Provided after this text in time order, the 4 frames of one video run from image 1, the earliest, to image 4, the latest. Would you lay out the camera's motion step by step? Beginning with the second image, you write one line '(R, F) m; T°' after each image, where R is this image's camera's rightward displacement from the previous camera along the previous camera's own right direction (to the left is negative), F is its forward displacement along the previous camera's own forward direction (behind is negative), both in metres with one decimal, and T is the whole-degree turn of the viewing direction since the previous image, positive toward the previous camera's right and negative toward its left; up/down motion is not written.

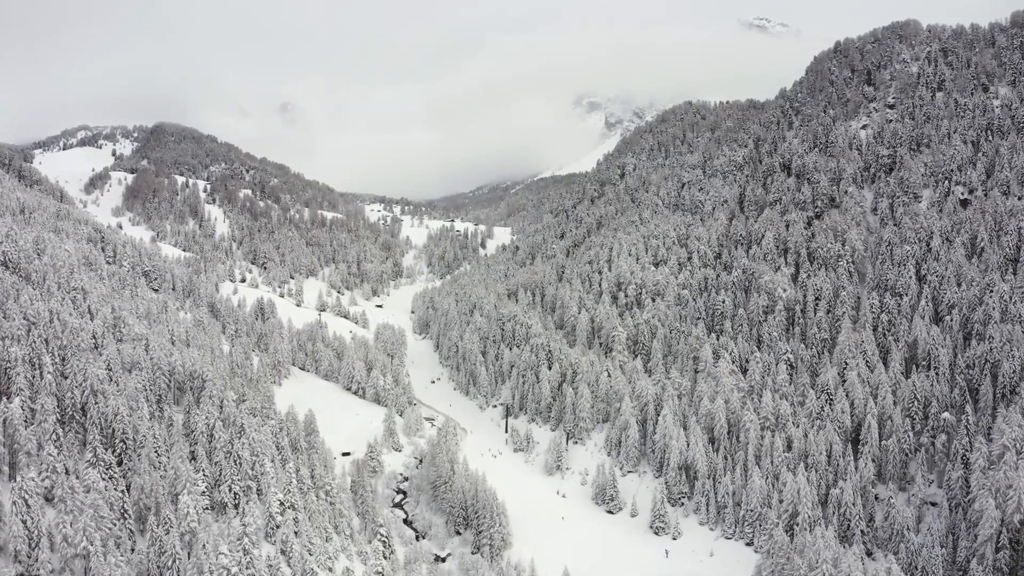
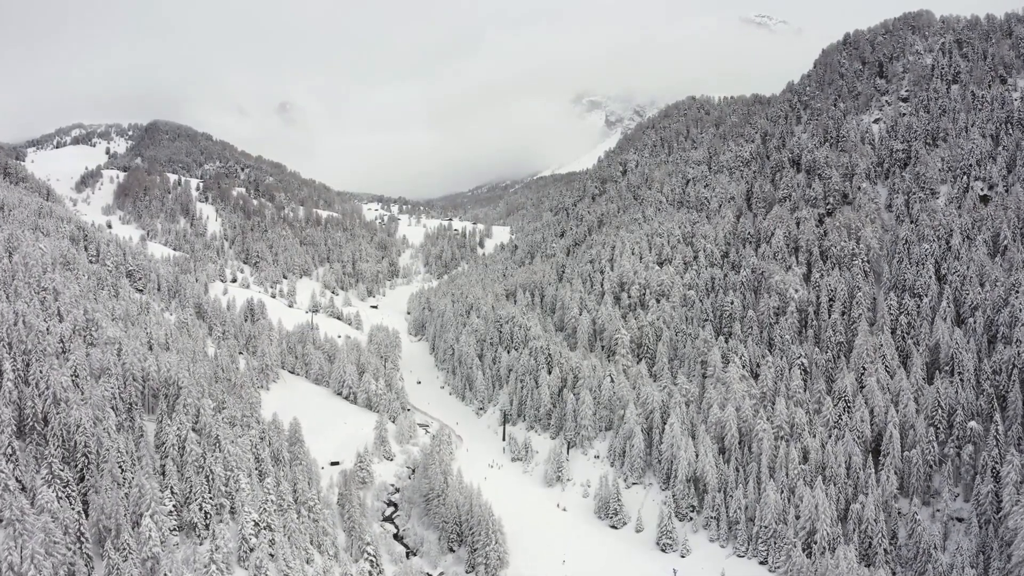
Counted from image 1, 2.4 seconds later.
(+0.3, +4.7) m; 0°
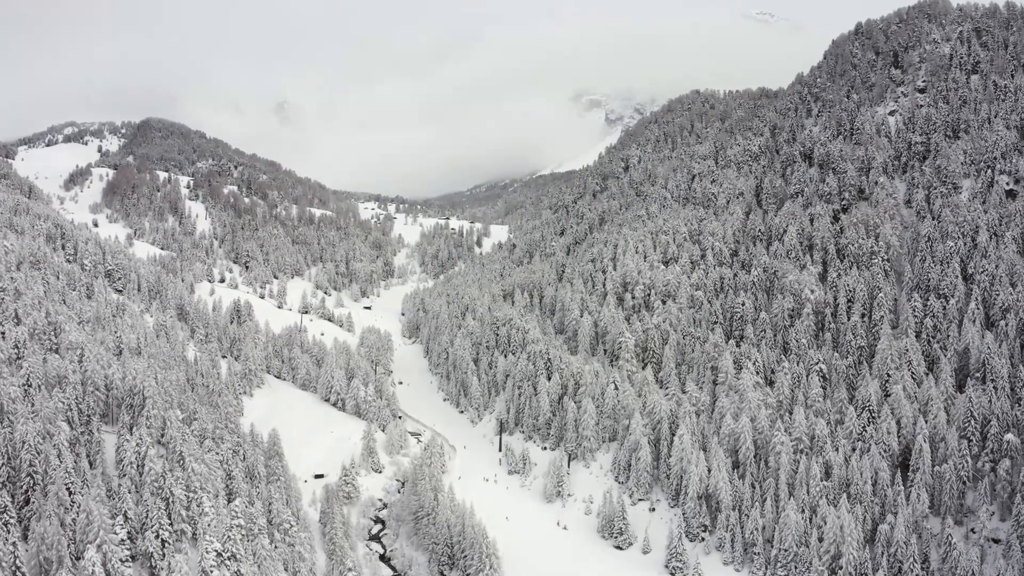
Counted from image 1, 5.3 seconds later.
(+0.4, +5.6) m; 0°
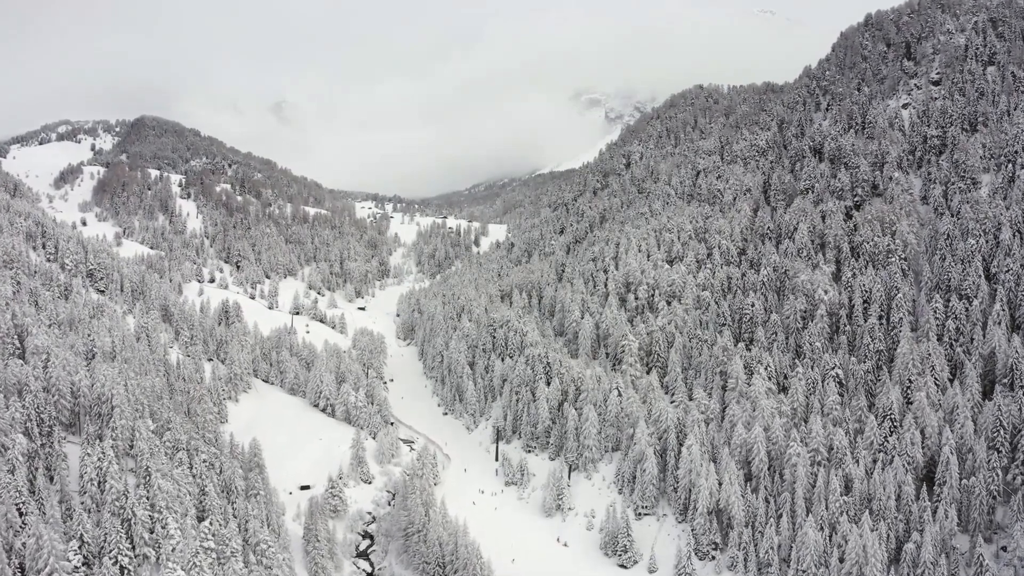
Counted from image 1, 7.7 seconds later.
(+0.3, +4.3) m; 0°
